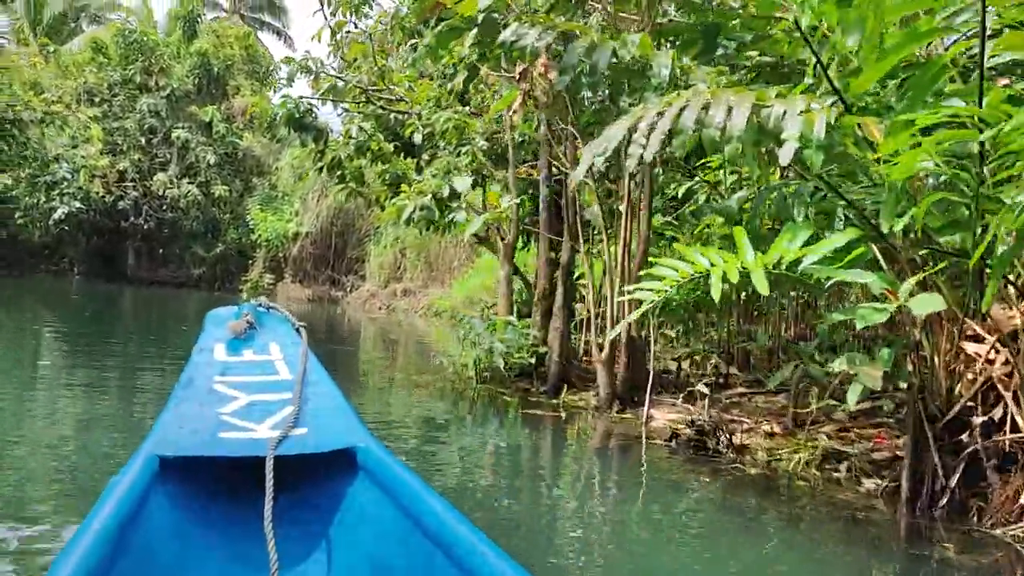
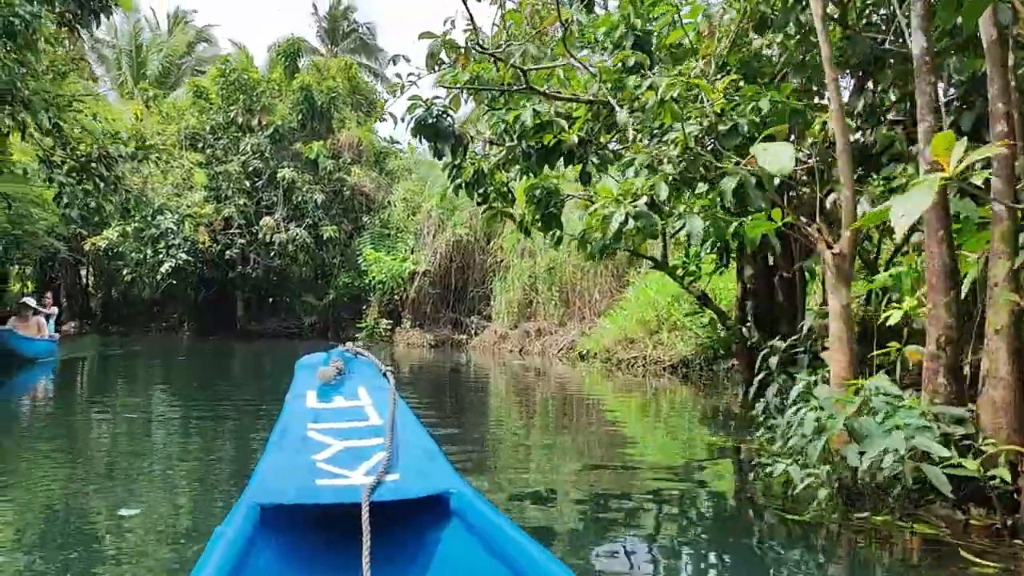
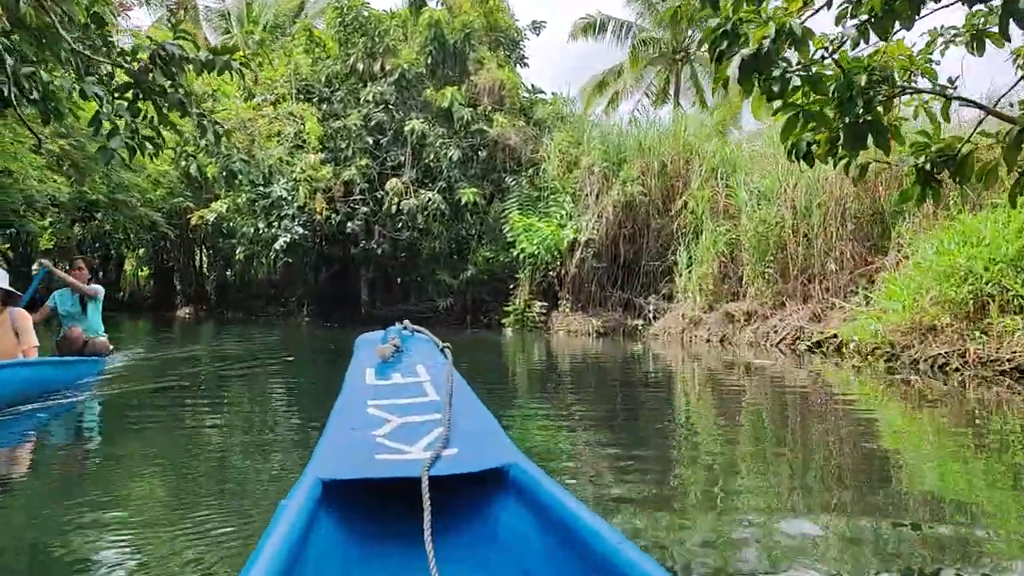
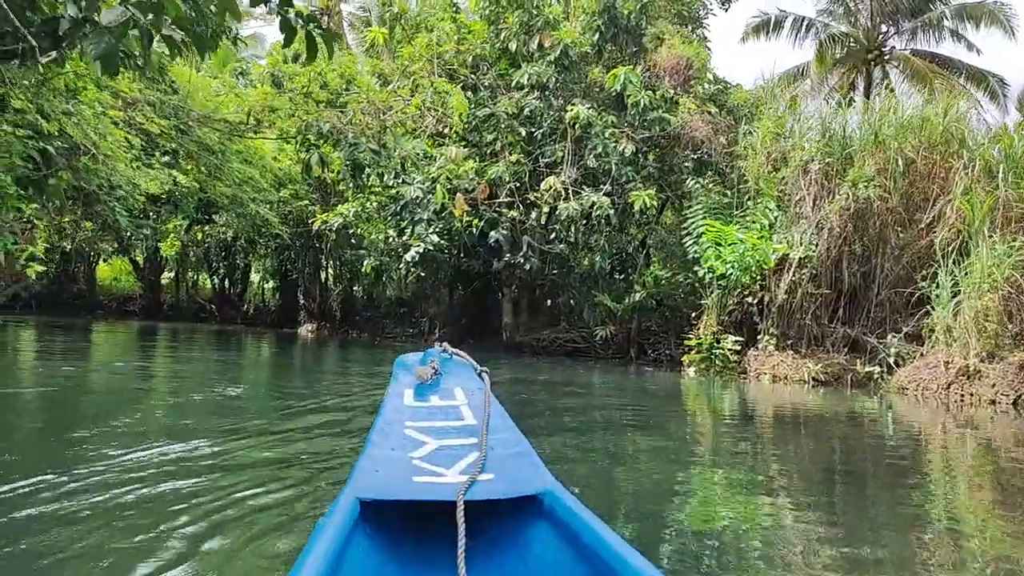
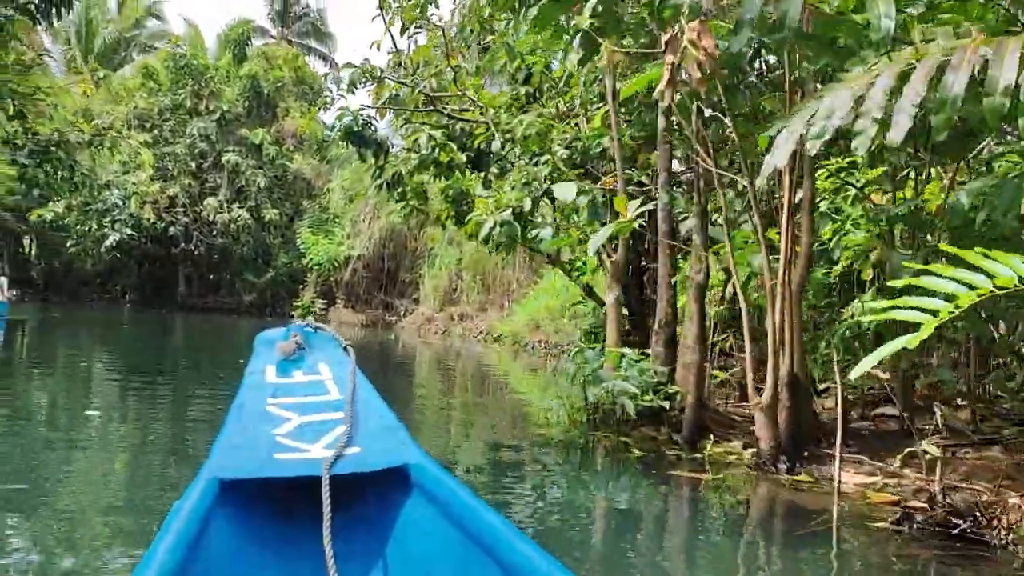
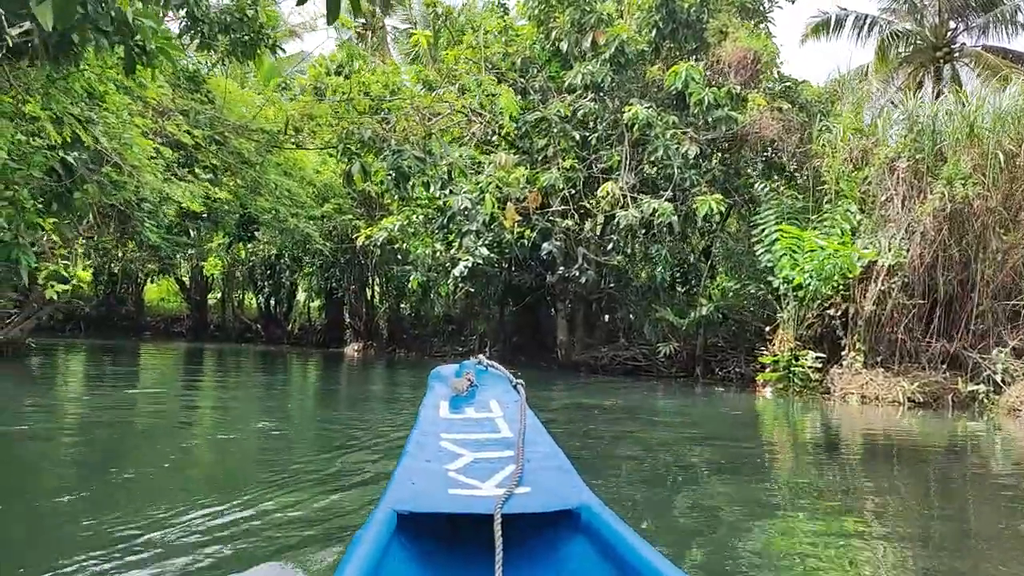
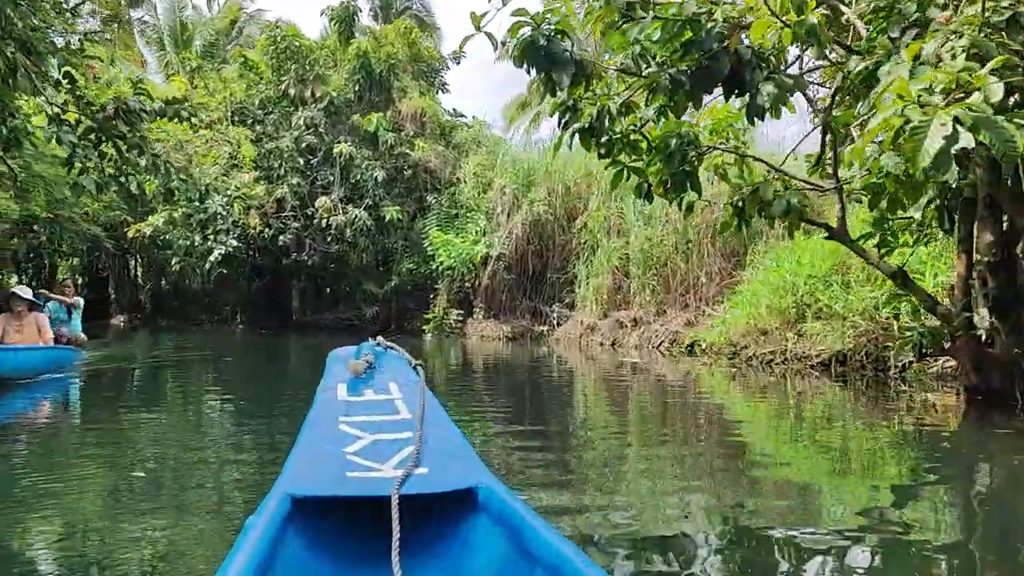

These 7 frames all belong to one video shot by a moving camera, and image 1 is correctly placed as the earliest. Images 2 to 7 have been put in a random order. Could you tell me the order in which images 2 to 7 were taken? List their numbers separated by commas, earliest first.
5, 2, 7, 3, 4, 6
